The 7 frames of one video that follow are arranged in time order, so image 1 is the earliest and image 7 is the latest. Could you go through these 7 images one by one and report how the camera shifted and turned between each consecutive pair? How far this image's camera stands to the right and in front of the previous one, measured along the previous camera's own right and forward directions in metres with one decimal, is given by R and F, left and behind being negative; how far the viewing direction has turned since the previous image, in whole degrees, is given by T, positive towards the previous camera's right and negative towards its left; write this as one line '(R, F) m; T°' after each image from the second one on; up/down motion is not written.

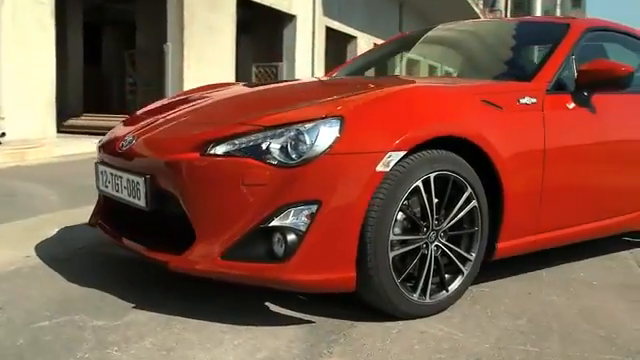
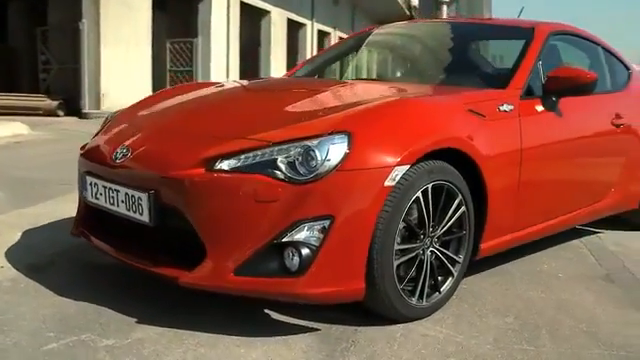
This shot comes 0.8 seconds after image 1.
(-0.3, 0.0) m; +7°
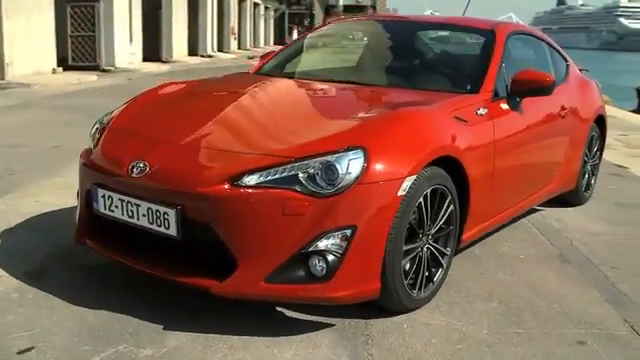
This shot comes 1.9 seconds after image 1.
(-0.5, -0.2) m; +8°
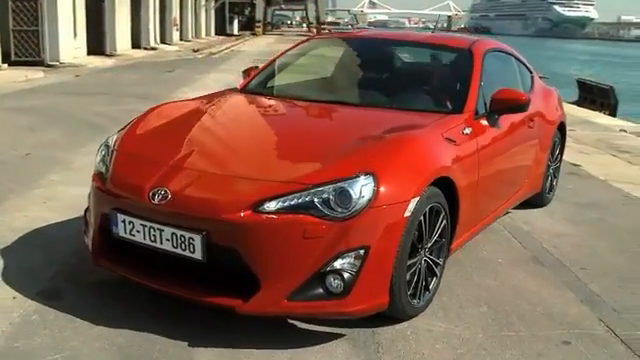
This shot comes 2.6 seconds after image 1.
(-0.3, -0.2) m; +5°
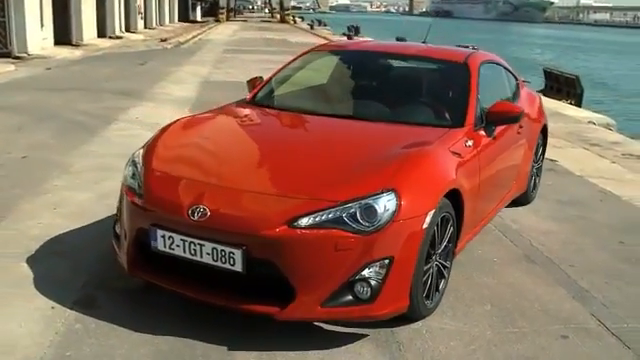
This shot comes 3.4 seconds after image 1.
(-0.3, -0.3) m; +3°
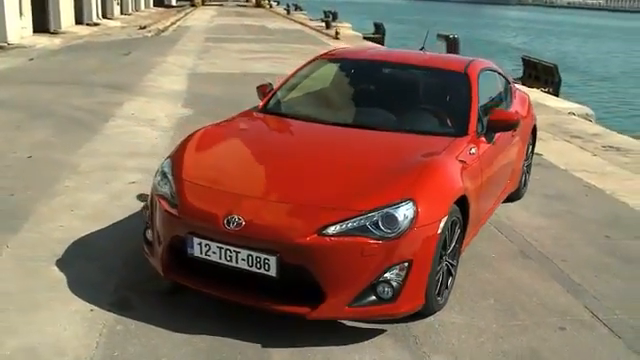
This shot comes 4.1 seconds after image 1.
(-0.2, -0.3) m; +2°
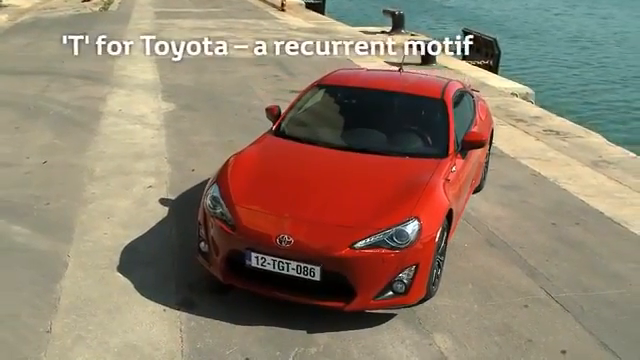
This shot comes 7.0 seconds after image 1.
(-0.6, -1.1) m; +5°
